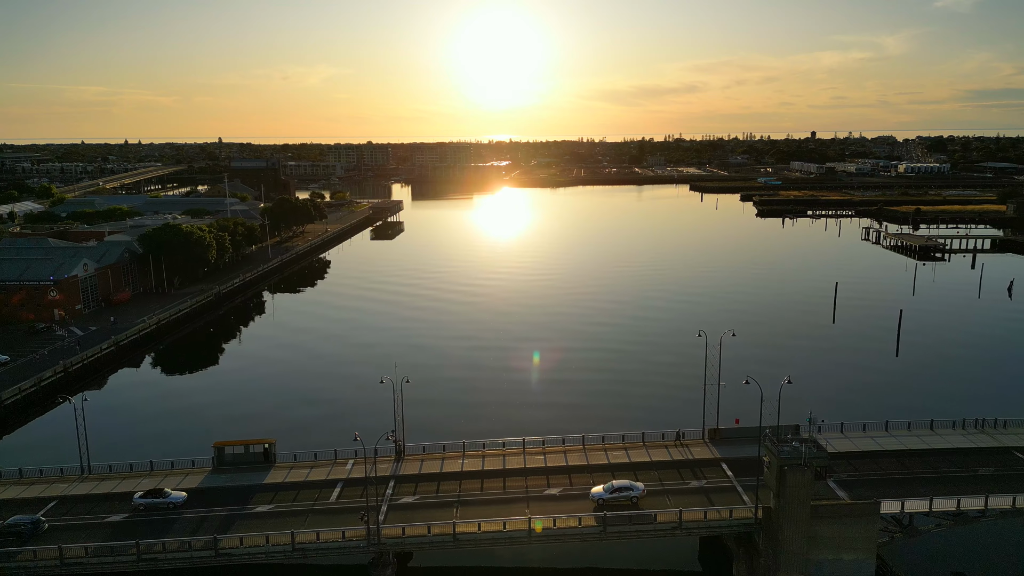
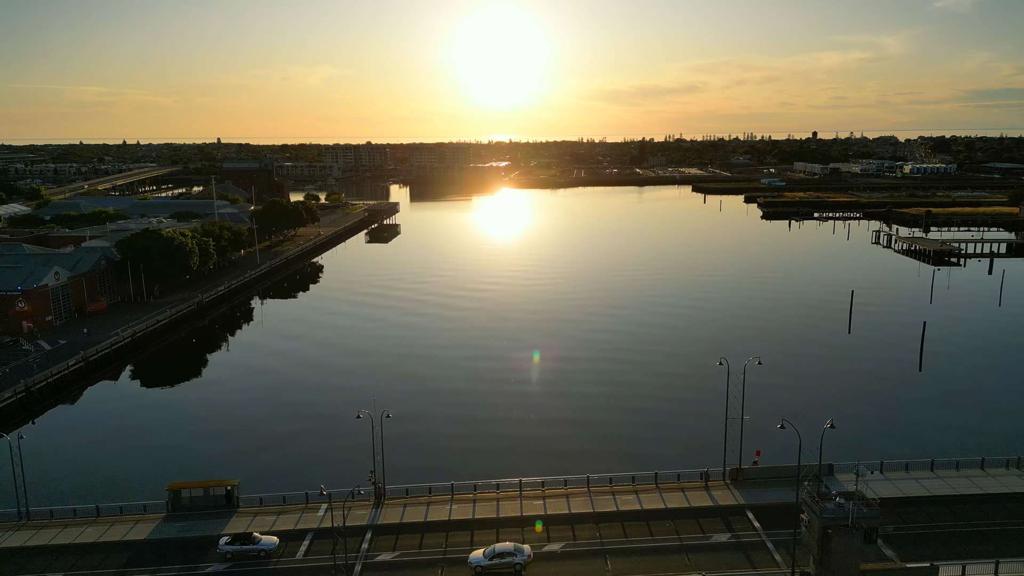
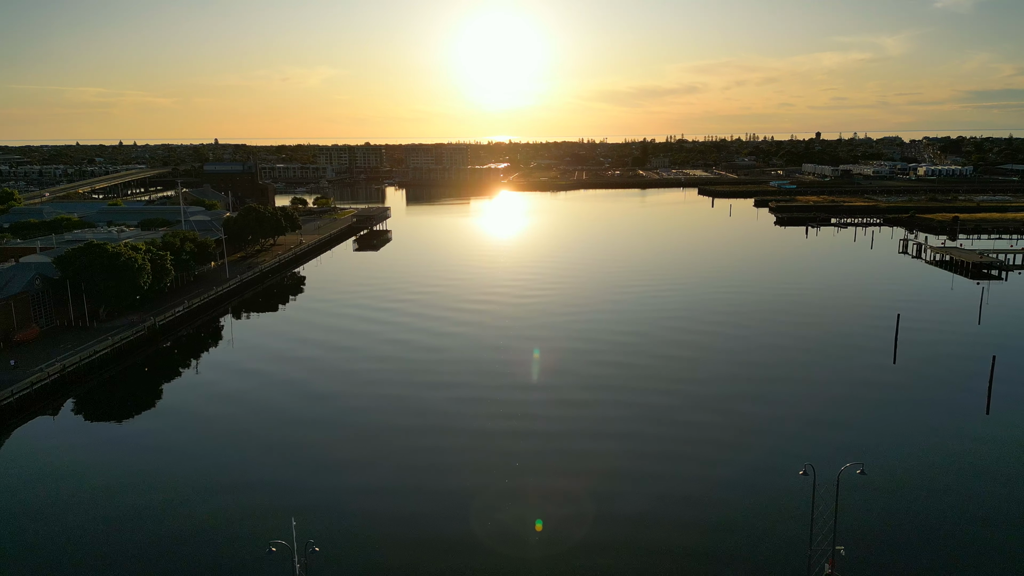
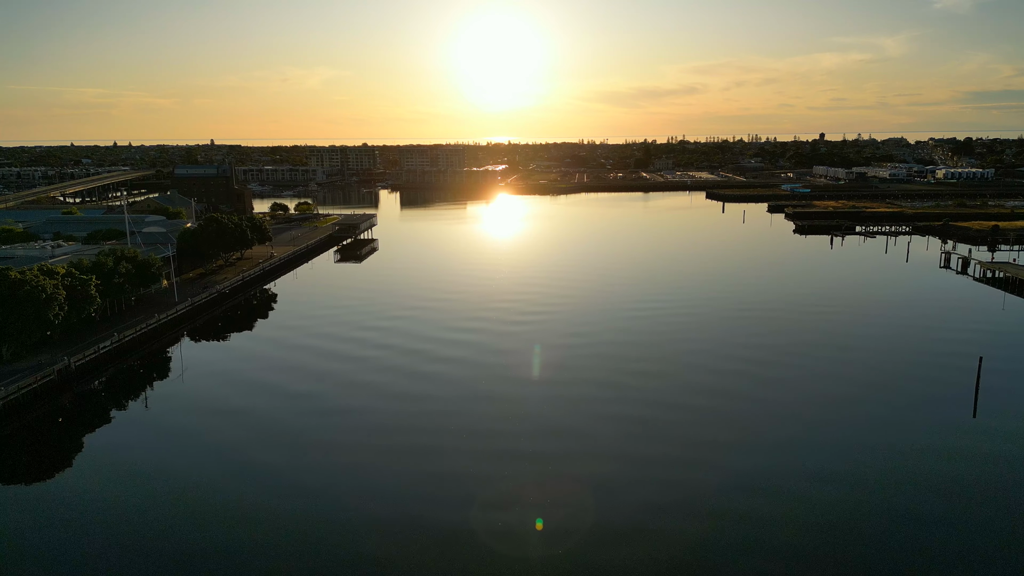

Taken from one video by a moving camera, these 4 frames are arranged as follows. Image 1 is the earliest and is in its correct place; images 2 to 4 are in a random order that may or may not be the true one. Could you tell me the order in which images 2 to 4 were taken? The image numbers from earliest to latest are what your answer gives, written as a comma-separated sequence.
2, 3, 4
